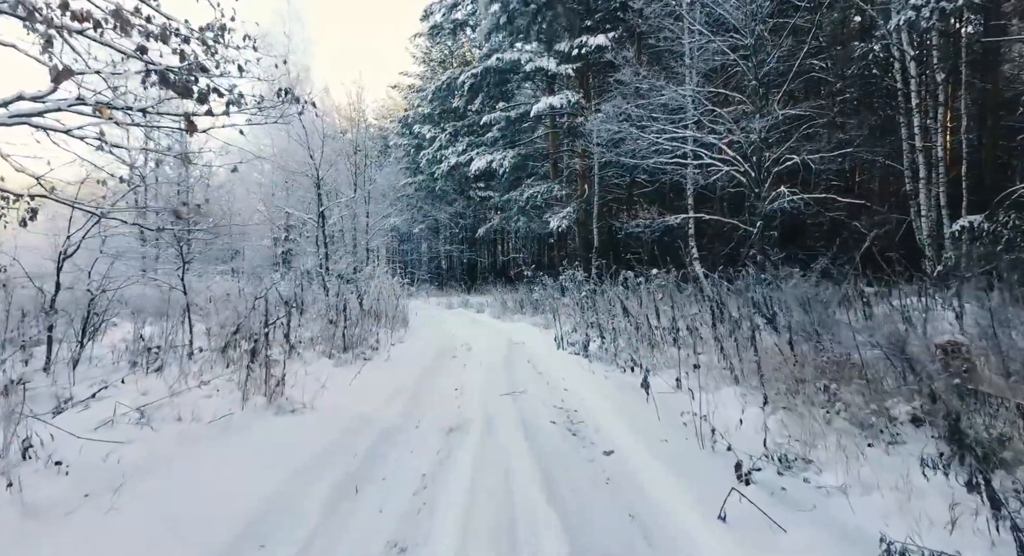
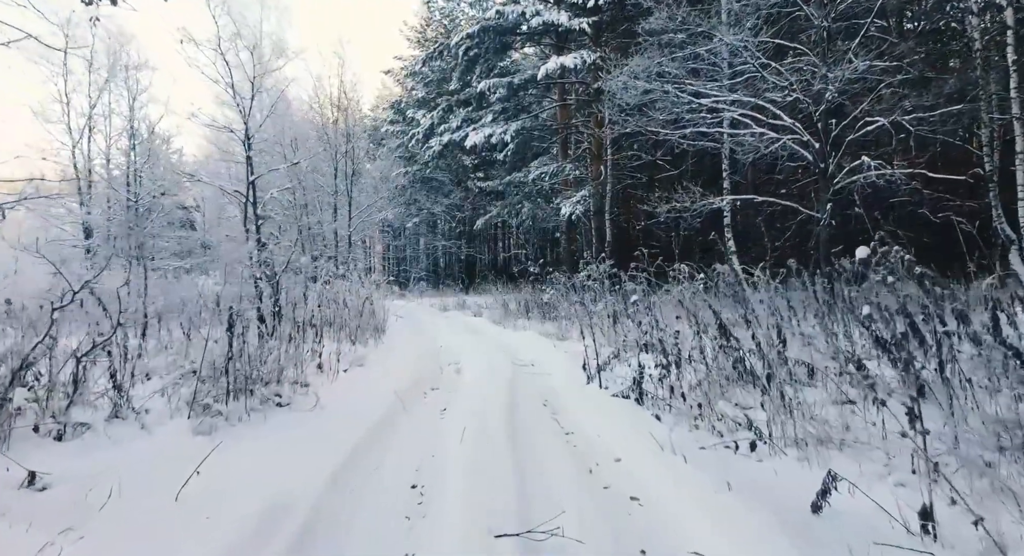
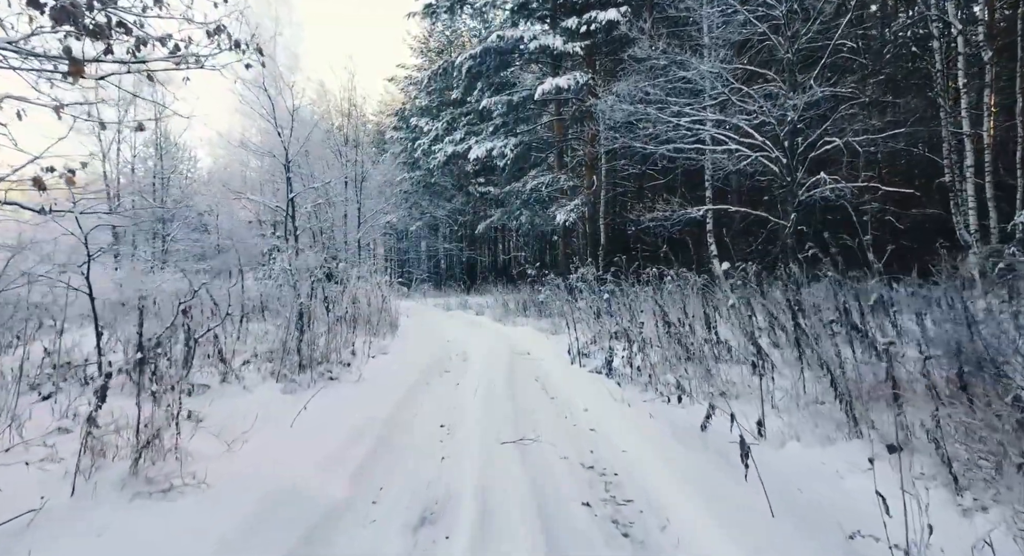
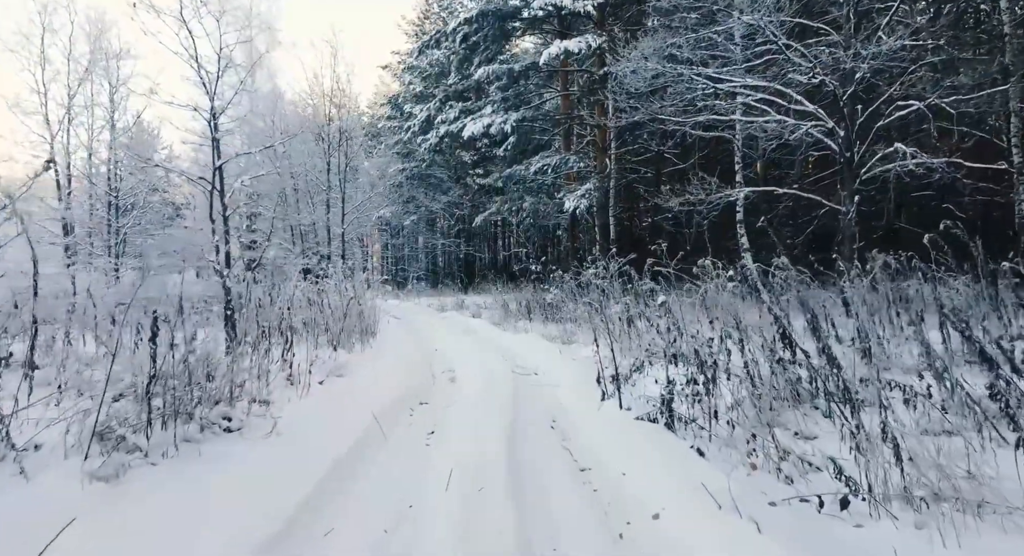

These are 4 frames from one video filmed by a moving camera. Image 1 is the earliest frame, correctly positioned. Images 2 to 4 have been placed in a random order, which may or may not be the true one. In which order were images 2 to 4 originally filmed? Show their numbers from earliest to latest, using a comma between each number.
3, 2, 4
